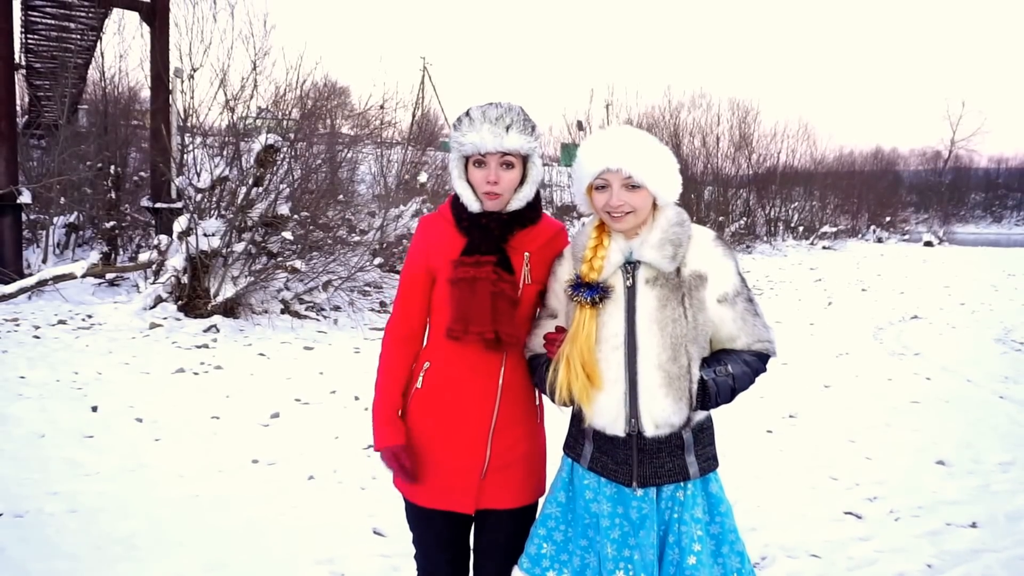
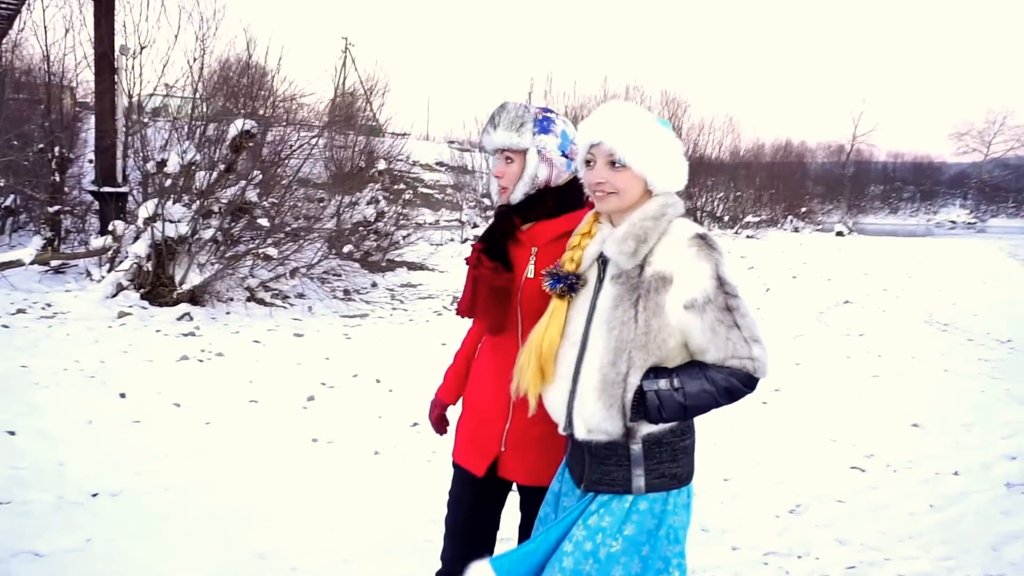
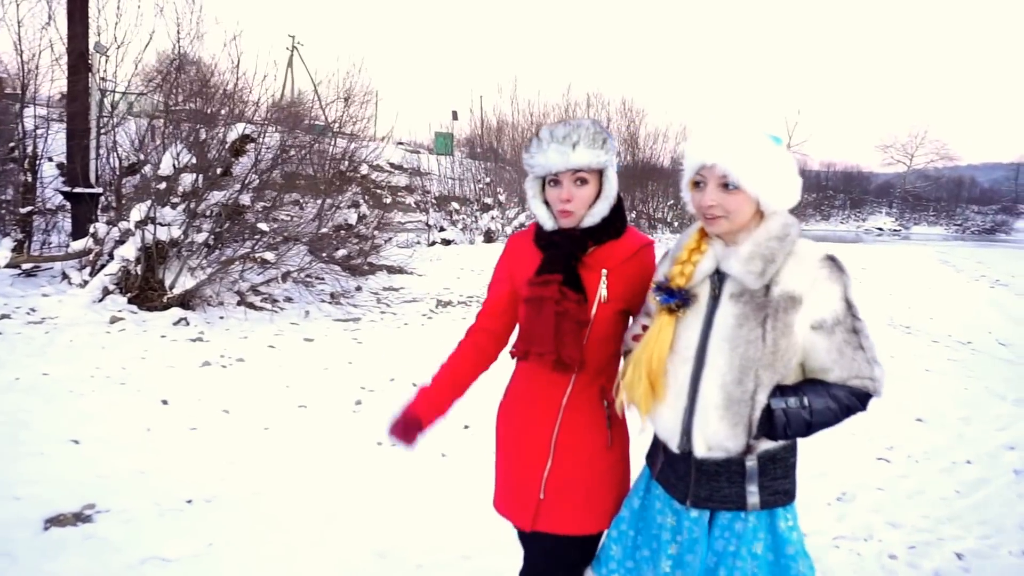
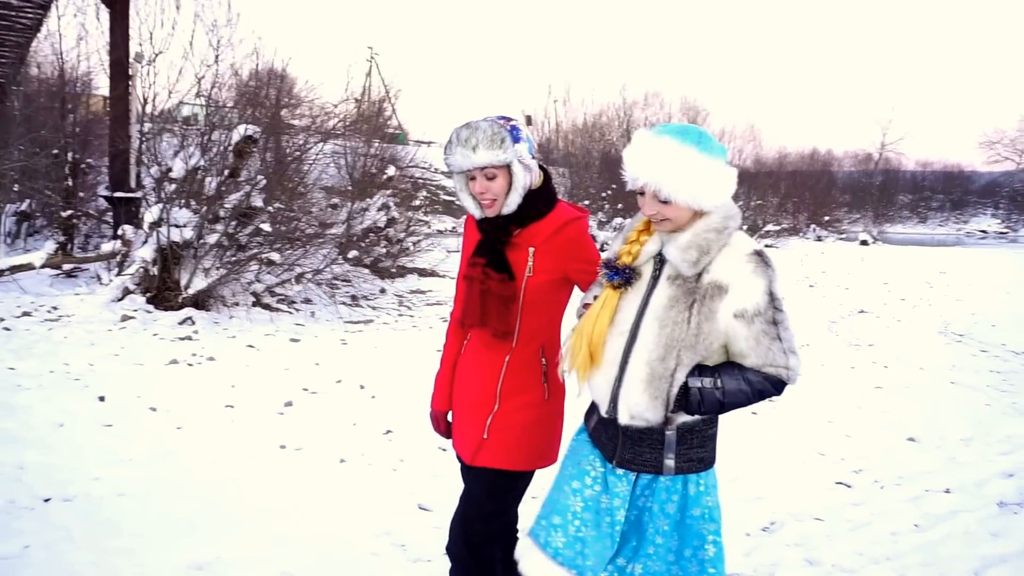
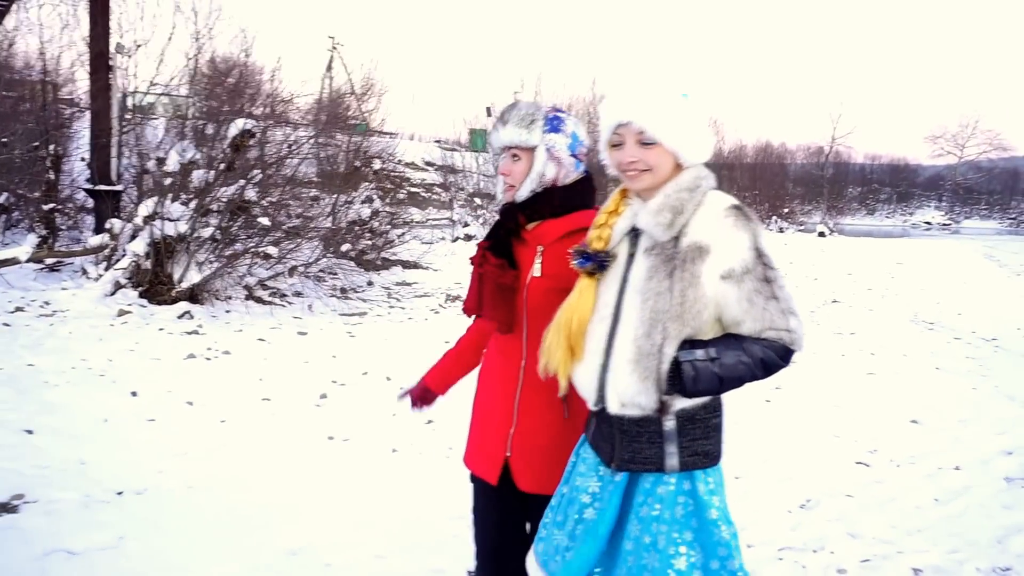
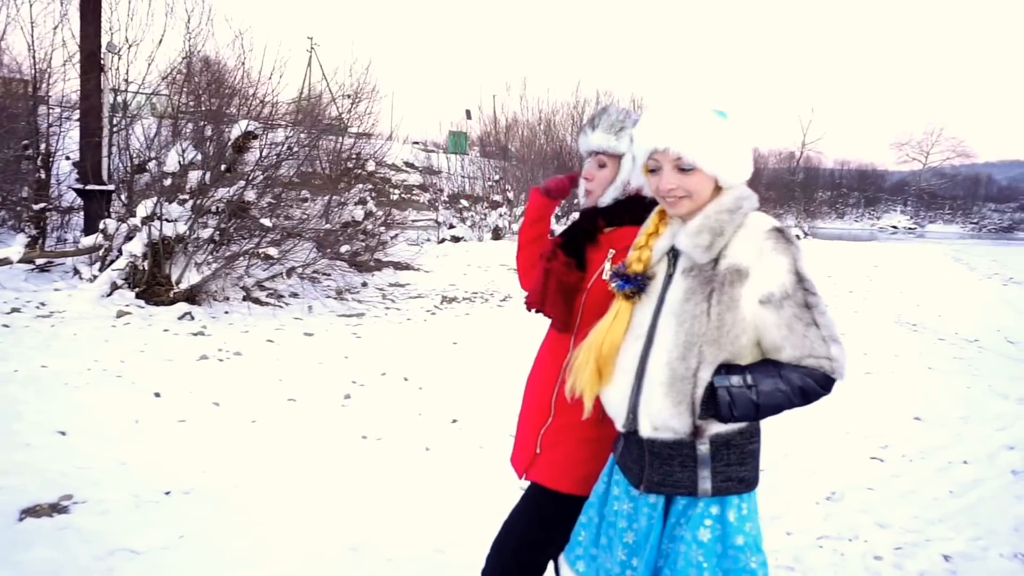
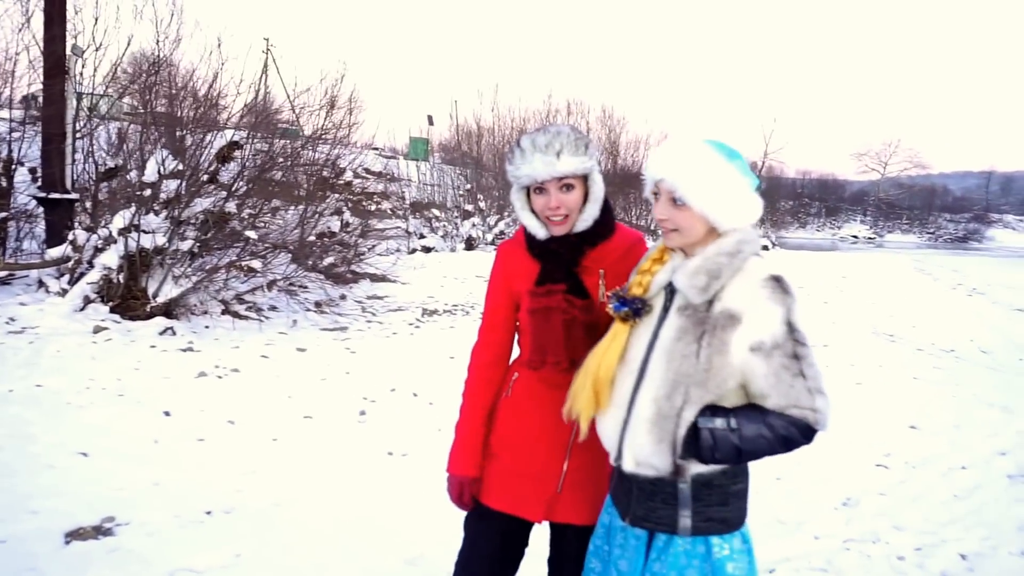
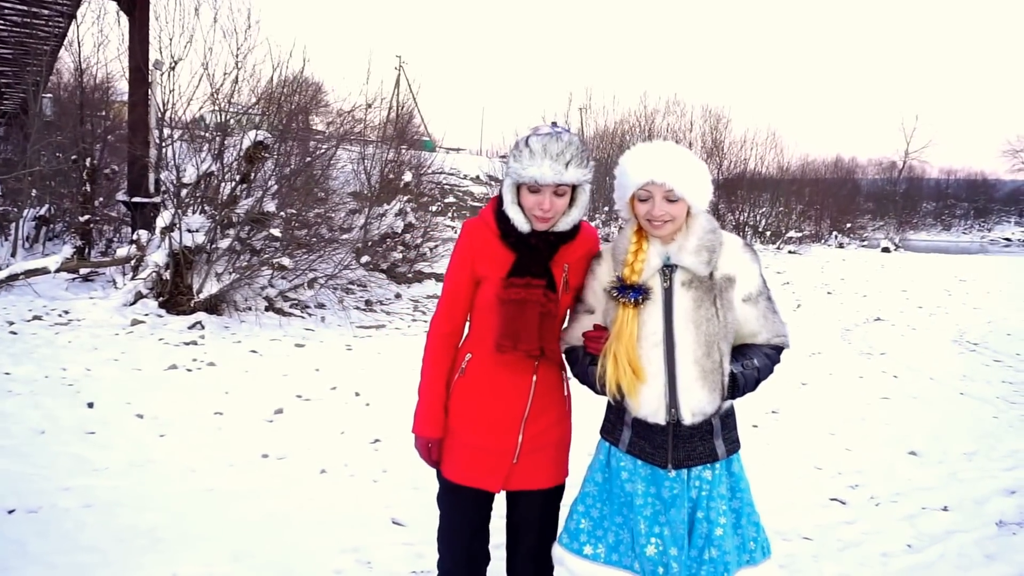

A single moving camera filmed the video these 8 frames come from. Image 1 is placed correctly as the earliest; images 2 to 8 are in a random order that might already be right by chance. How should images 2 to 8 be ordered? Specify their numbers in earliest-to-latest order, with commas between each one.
8, 4, 2, 5, 6, 3, 7
